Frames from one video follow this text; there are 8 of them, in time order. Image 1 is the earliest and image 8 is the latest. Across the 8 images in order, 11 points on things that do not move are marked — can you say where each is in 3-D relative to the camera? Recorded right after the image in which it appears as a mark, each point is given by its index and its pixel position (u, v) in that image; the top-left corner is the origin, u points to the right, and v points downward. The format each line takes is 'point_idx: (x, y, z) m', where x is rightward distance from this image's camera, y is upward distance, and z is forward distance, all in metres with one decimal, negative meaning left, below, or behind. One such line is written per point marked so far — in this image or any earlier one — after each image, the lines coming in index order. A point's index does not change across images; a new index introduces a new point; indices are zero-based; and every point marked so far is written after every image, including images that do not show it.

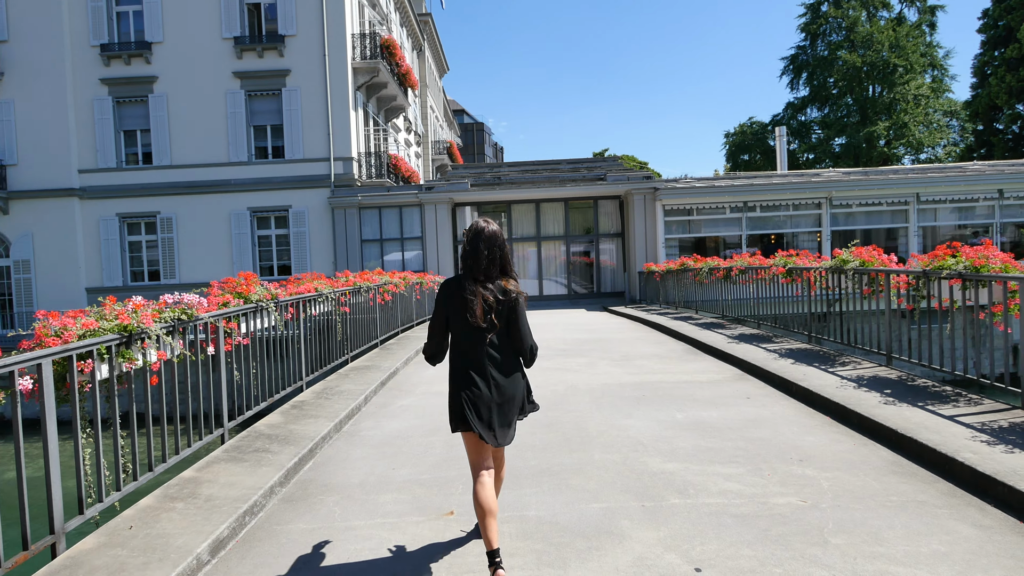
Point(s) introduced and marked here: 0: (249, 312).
0: (-2.3, -0.2, +5.1) m
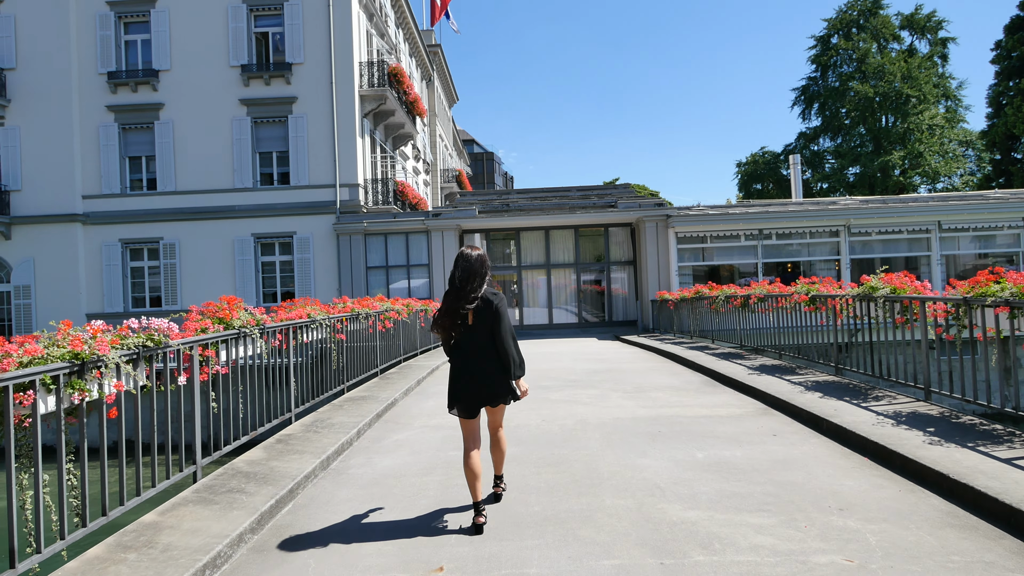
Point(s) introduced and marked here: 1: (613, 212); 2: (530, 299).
0: (-2.3, -0.4, +4.7) m
1: (+3.1, +2.4, +18.1) m
2: (+0.6, -0.3, +19.7) m
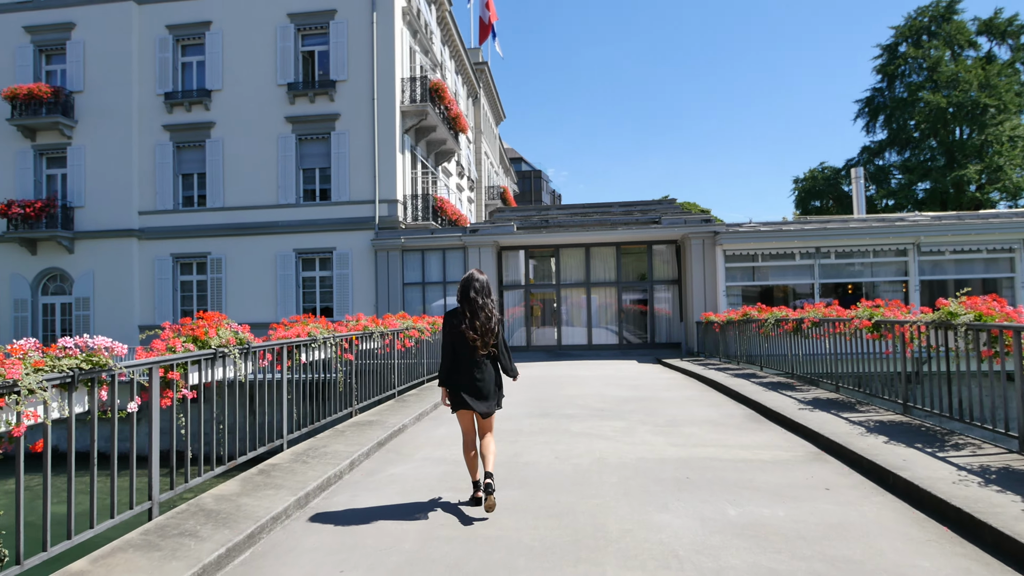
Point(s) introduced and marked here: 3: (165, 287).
0: (-2.3, -0.5, +4.3) m
1: (+4.3, +1.8, +17.3) m
2: (+1.9, -1.0, +19.0) m
3: (-10.6, 0.0, +17.7) m
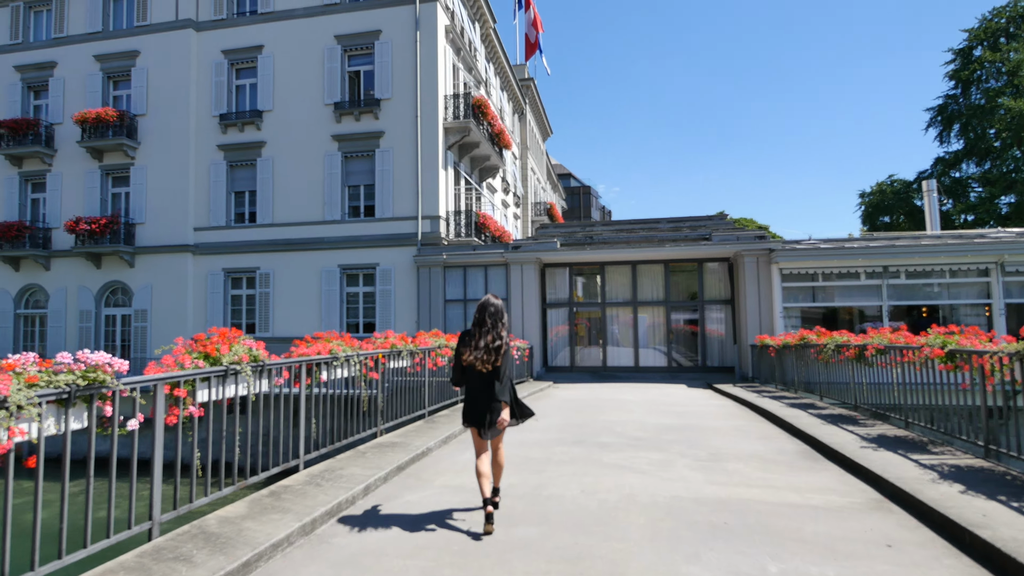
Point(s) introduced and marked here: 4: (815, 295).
0: (-2.2, -0.6, +4.1) m
1: (+5.5, +1.2, +16.5) m
2: (+3.2, -1.5, +18.4) m
3: (-9.3, -0.4, +18.2) m
4: (+8.2, -0.2, +15.6) m
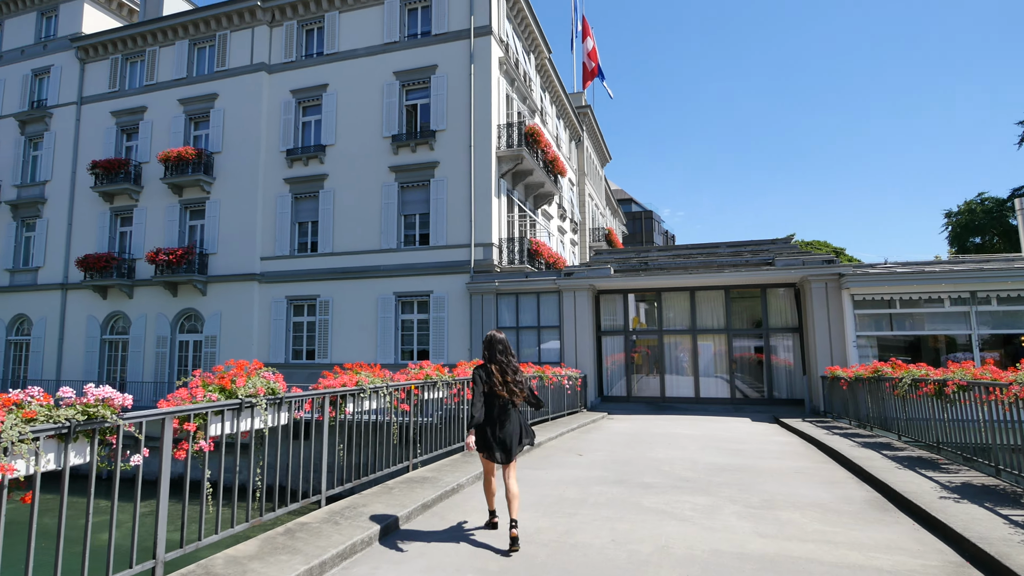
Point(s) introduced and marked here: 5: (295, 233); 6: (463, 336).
0: (-2.0, -0.9, +4.1) m
1: (+7.0, +0.5, +15.7) m
2: (+4.9, -2.4, +17.7) m
3: (-7.6, -1.3, +18.9) m
4: (+9.5, -0.9, +14.4) m
5: (-7.3, +1.8, +19.4) m
6: (-1.5, -1.5, +17.6) m
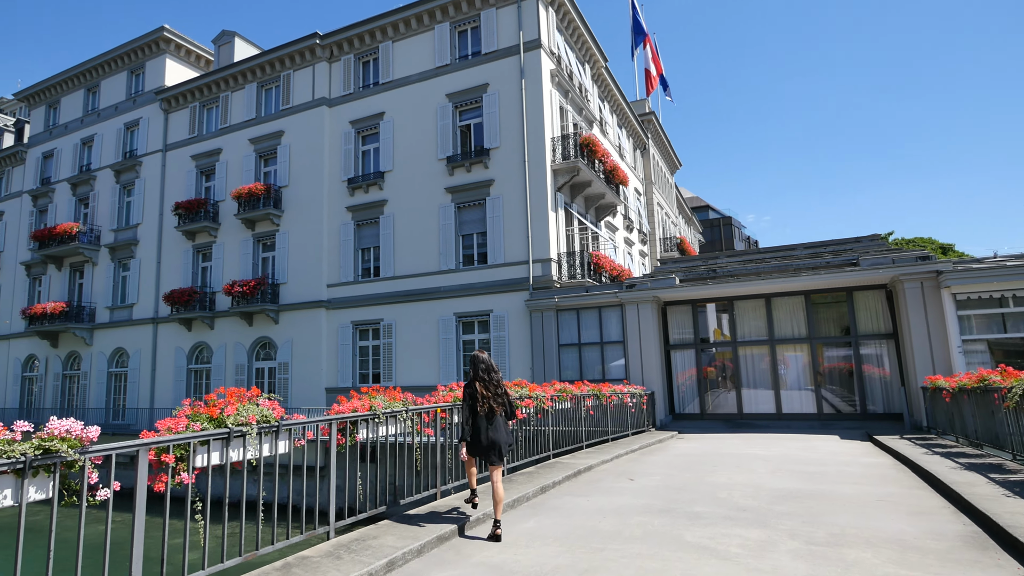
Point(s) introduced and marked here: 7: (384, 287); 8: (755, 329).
0: (-2.1, -1.0, +3.9) m
1: (+8.4, +0.4, +14.2) m
2: (+6.7, -2.6, +16.4) m
3: (-5.5, -2.1, +19.3) m
4: (+10.7, -0.8, +12.6) m
5: (-5.3, +1.0, +19.8) m
6: (+0.3, -2.0, +17.2) m
7: (-4.2, 0.0, +19.1) m
8: (+6.9, -1.2, +16.4) m
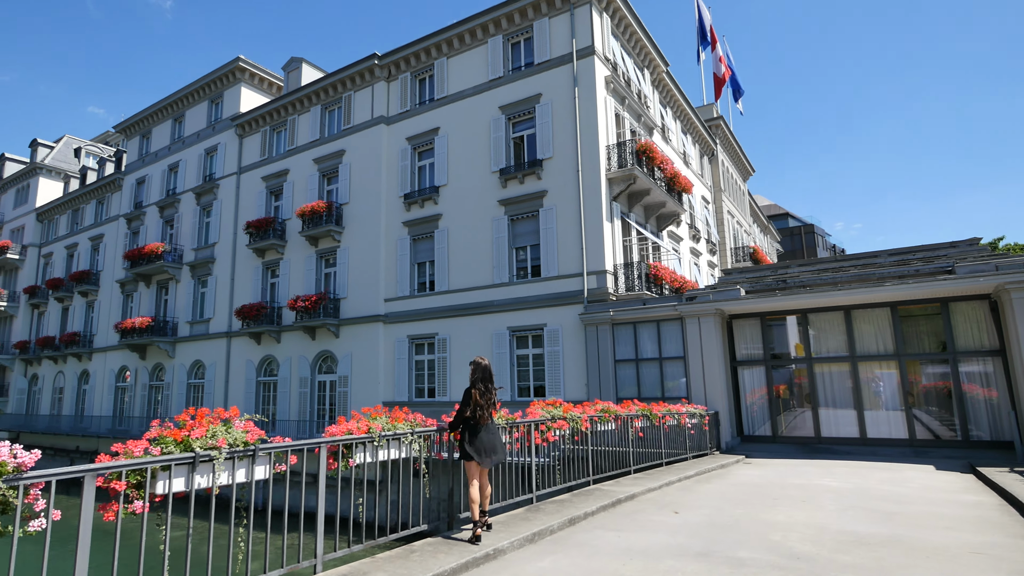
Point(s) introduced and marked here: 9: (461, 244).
0: (-2.2, -1.1, +3.7) m
1: (+9.5, +0.2, +12.6) m
2: (+8.1, -2.9, +14.9) m
3: (-3.6, -2.6, +19.3) m
4: (+11.6, -1.0, +10.7) m
5: (-3.4, +0.5, +19.9) m
6: (+1.9, -2.4, +16.5) m
7: (-2.4, -0.4, +19.1) m
8: (+8.3, -1.5, +14.9) m
9: (-1.7, +1.4, +19.0) m
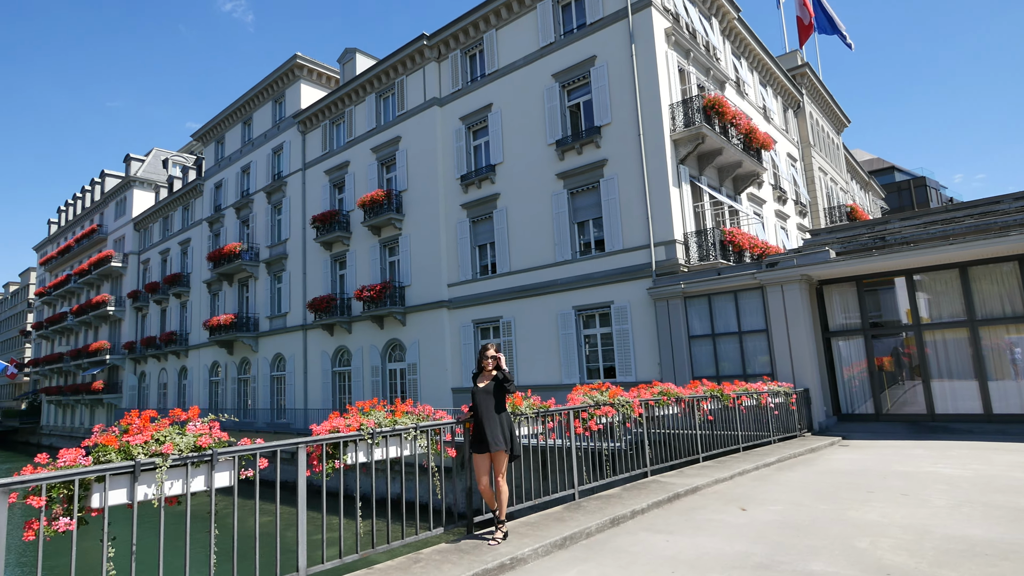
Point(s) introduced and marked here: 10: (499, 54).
0: (-2.3, -1.0, +3.3) m
1: (+10.4, +1.2, +10.3) m
2: (+9.6, -1.9, +12.9) m
3: (-1.4, -2.1, +19.0) m
4: (+12.3, +0.1, +8.1) m
5: (-1.2, +1.0, +19.5) m
6: (+3.6, -1.6, +15.4) m
7: (-0.3, +0.1, +18.5) m
8: (+9.7, -0.5, +12.9) m
9: (+0.3, +2.0, +18.3) m
10: (-0.4, +7.8, +19.4) m
